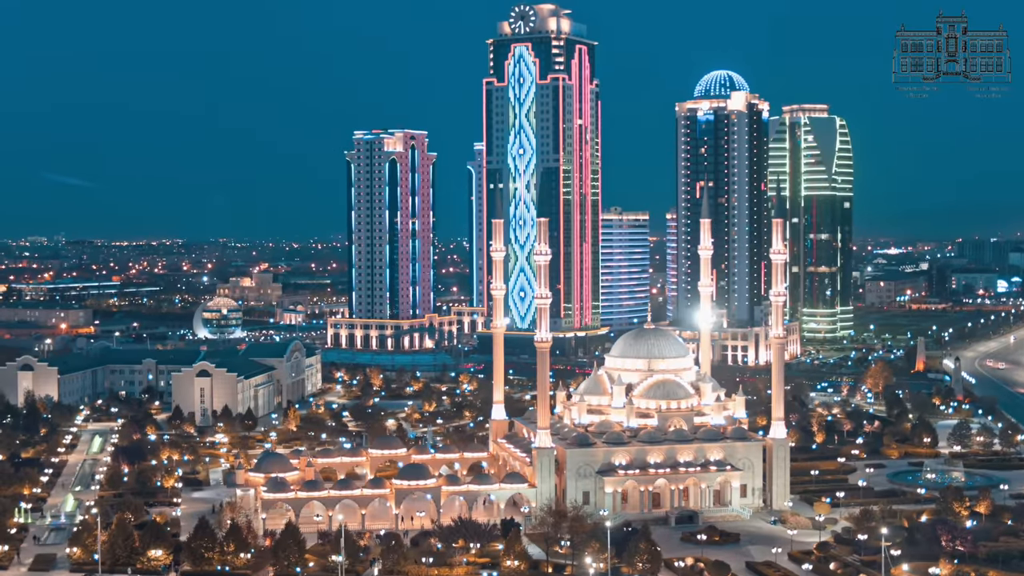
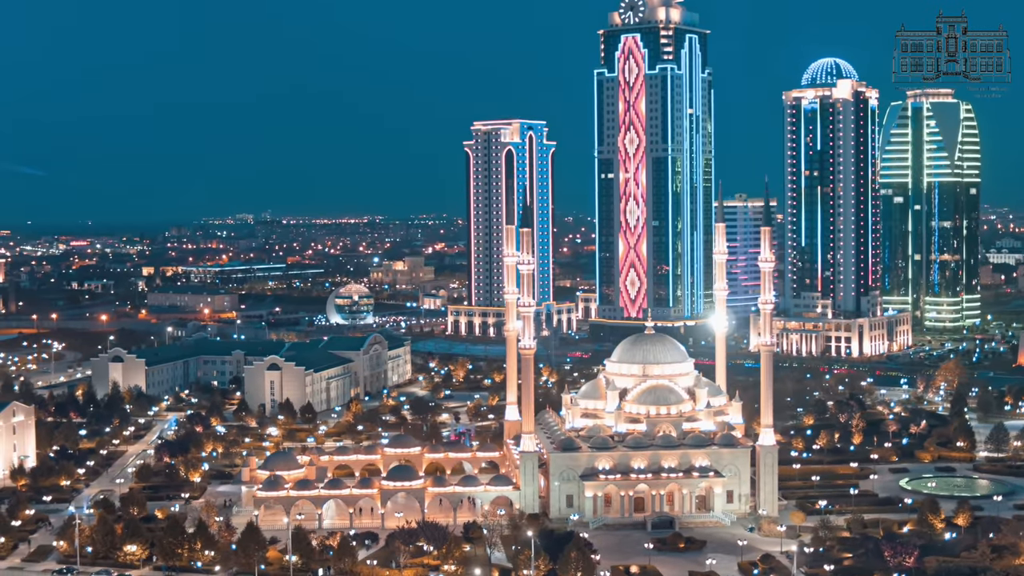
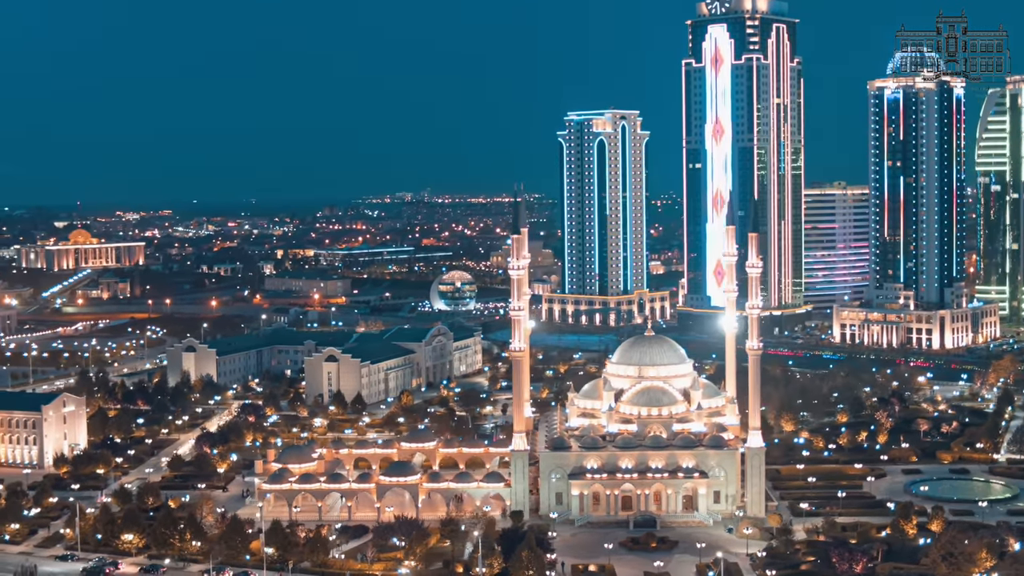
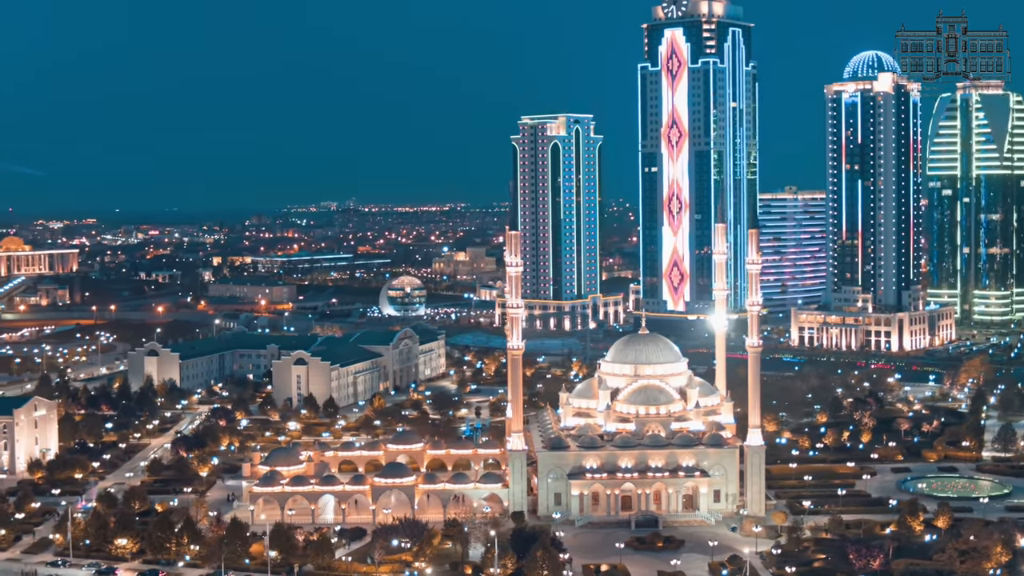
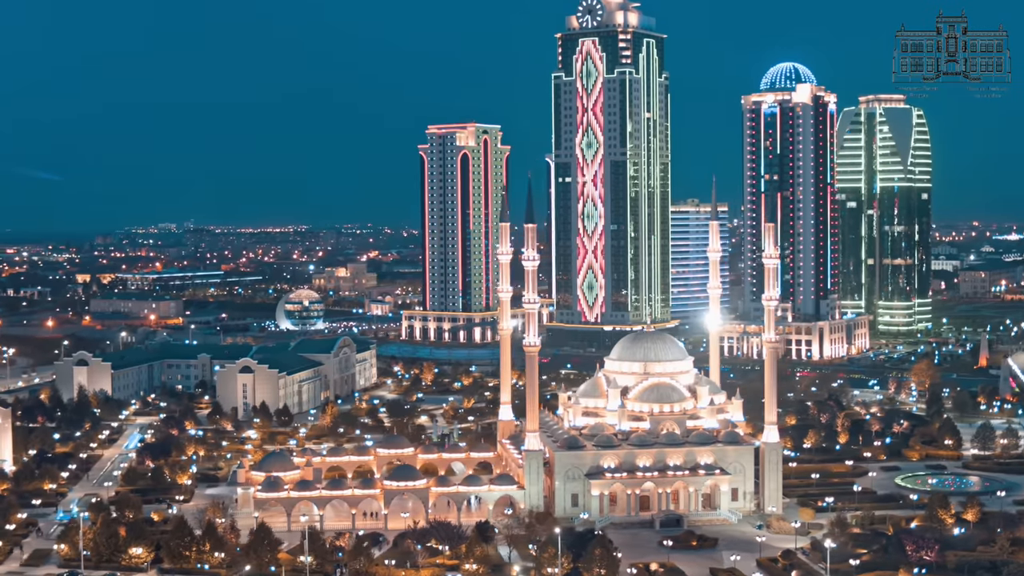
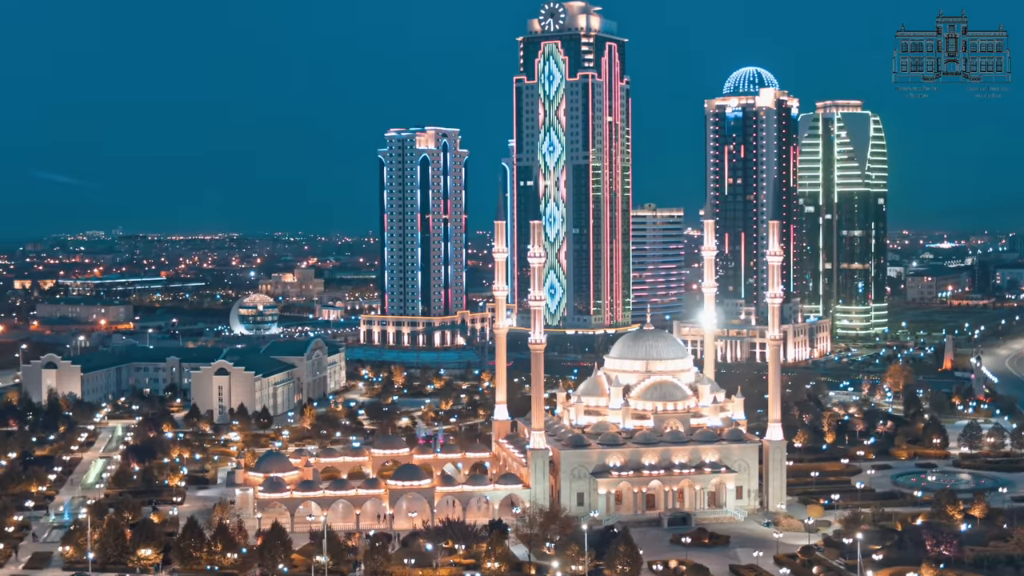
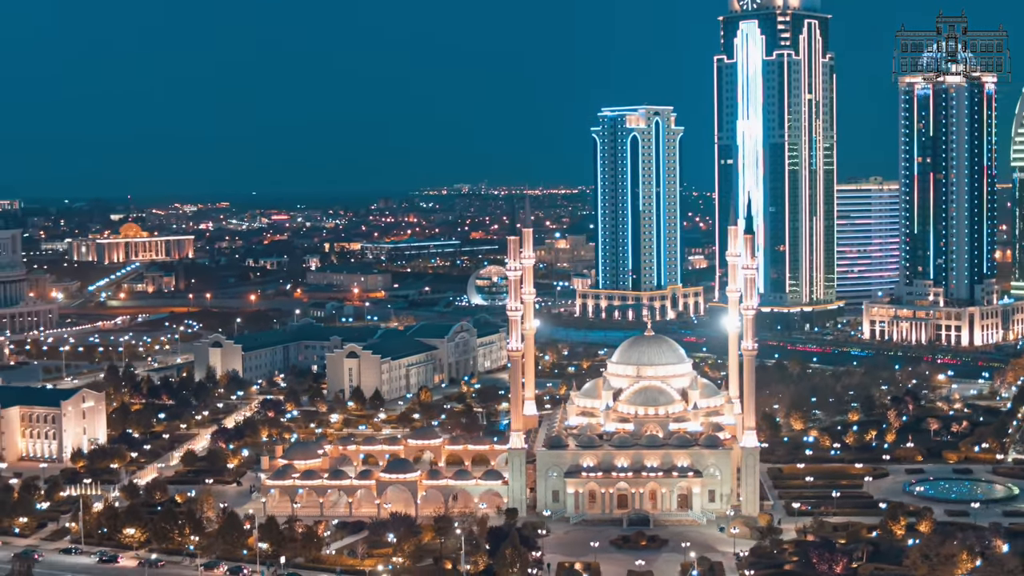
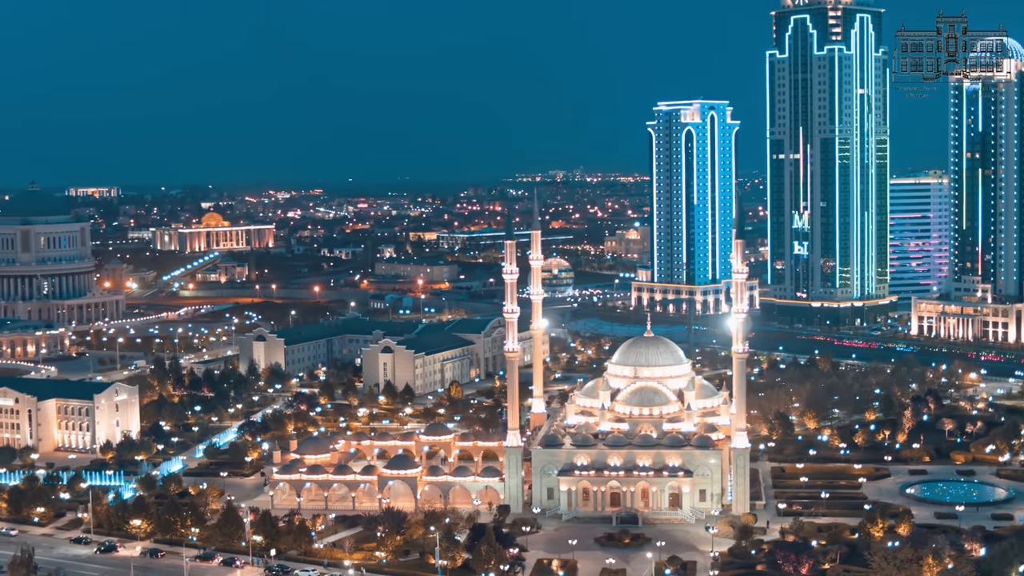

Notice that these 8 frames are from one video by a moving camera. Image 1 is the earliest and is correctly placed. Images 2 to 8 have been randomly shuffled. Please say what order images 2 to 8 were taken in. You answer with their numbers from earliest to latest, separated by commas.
6, 5, 2, 4, 3, 7, 8
